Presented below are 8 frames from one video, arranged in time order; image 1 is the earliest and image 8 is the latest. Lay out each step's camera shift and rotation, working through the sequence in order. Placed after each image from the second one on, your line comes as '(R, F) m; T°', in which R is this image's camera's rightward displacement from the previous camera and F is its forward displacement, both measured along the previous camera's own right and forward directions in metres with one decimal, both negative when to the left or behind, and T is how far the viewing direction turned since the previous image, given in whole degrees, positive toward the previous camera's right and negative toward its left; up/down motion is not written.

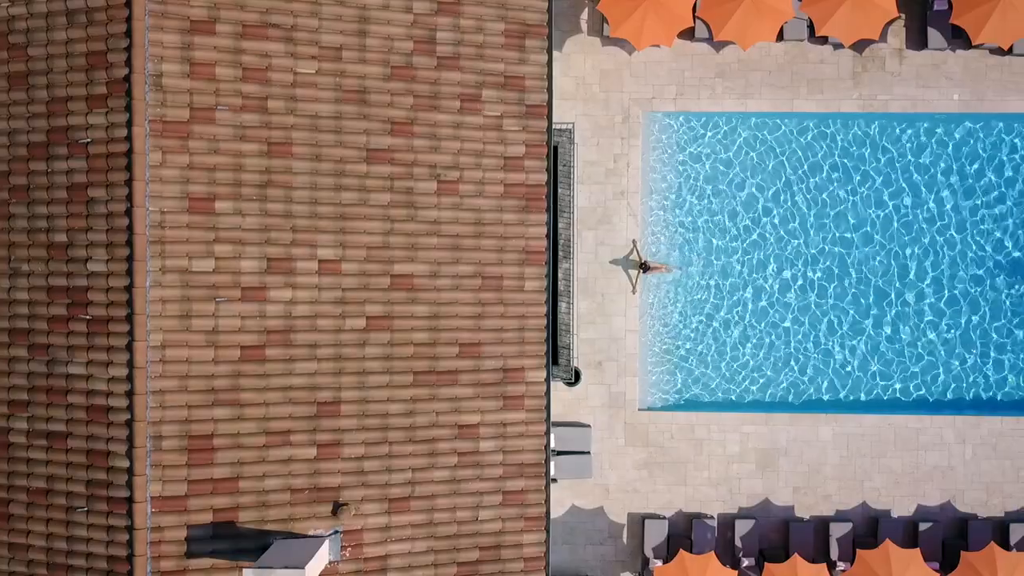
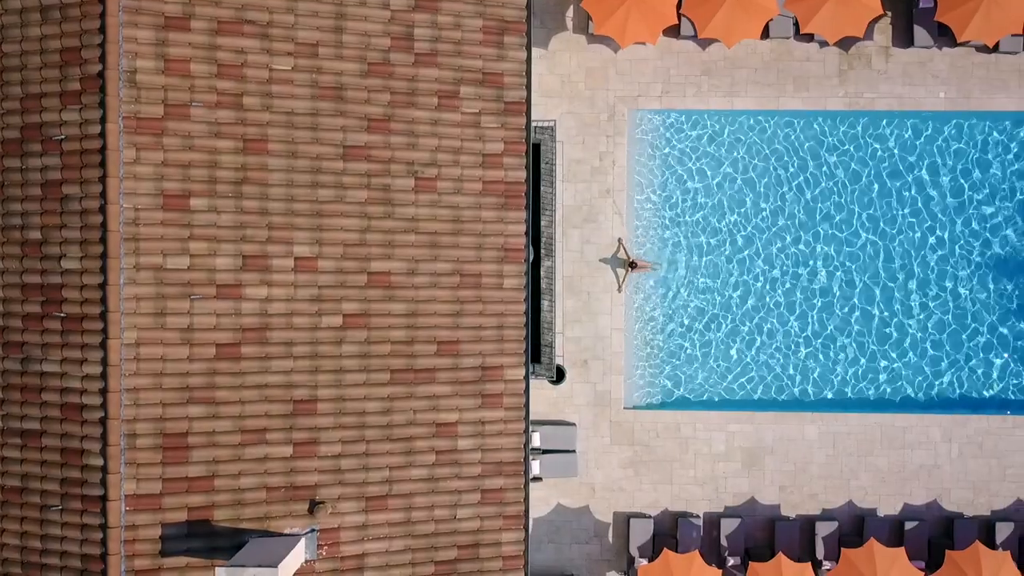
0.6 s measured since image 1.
(+0.3, 0.0) m; 0°
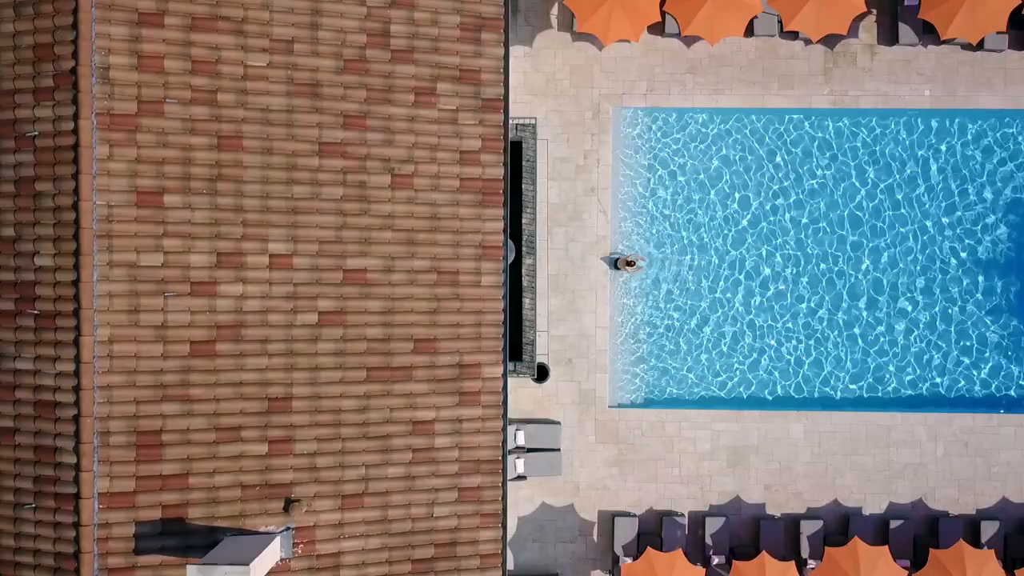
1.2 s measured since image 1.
(+0.3, 0.0) m; 0°
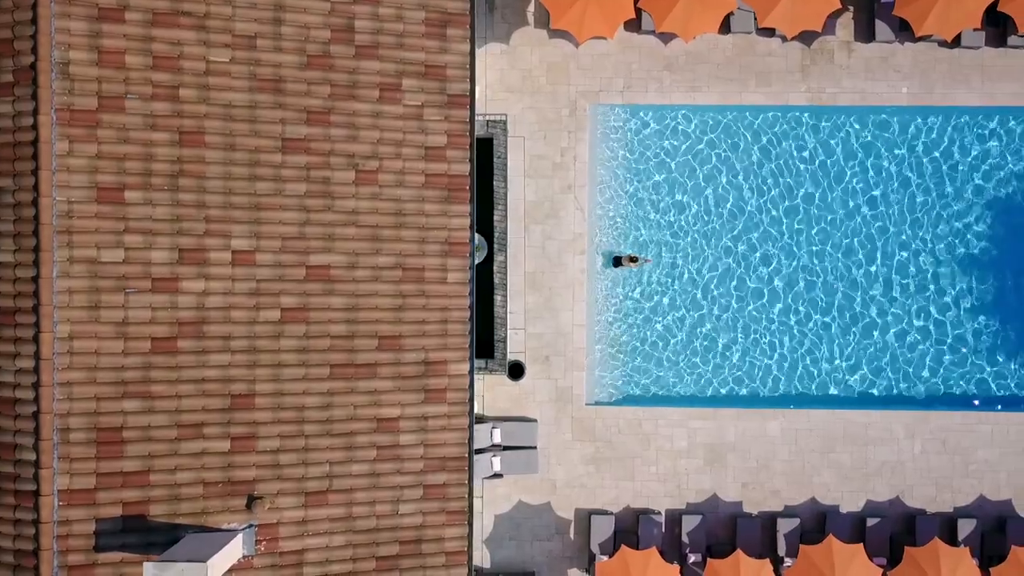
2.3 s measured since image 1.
(+0.5, 0.0) m; 0°
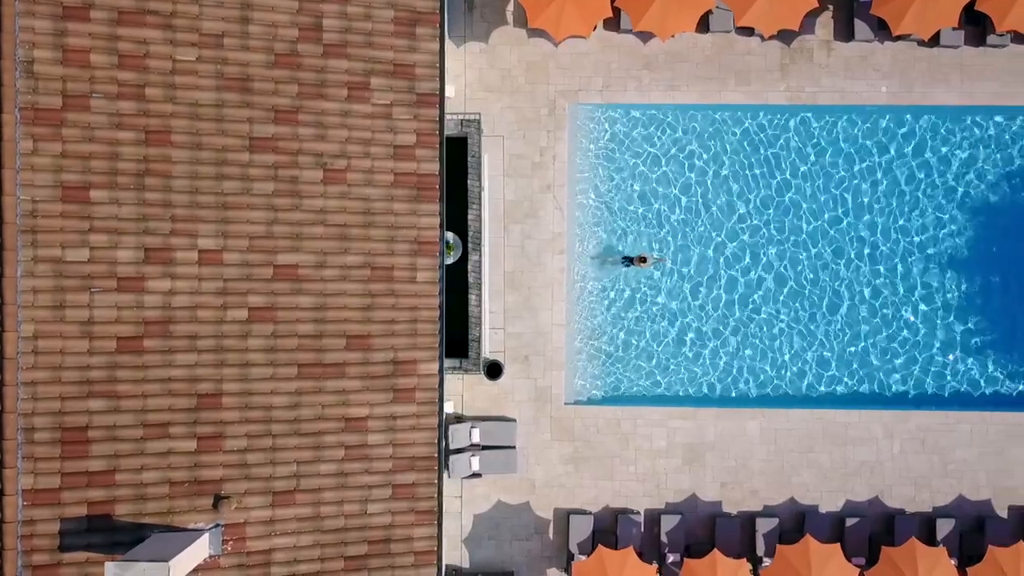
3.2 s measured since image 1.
(+0.4, 0.0) m; 0°
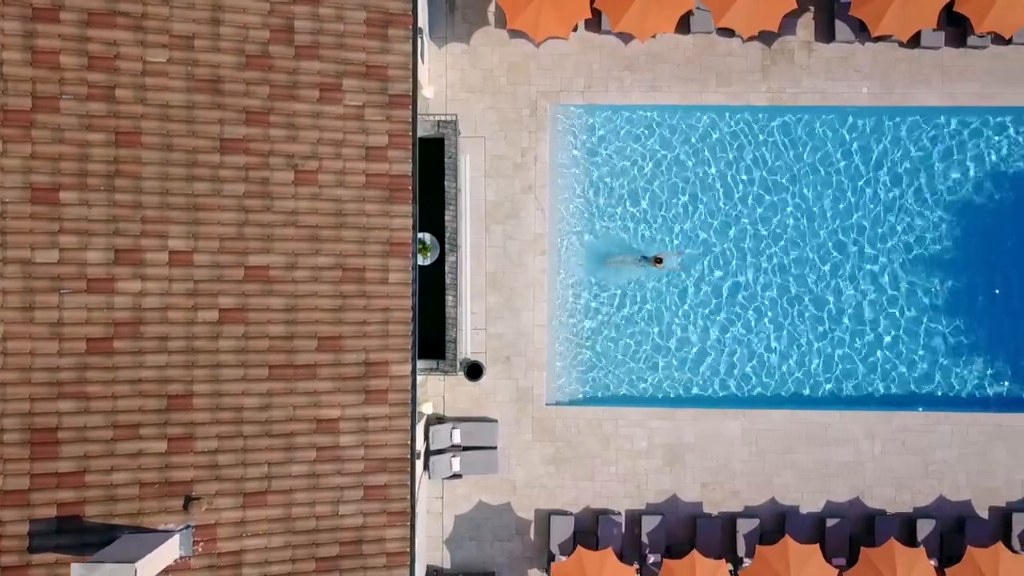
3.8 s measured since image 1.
(+0.4, 0.0) m; 0°
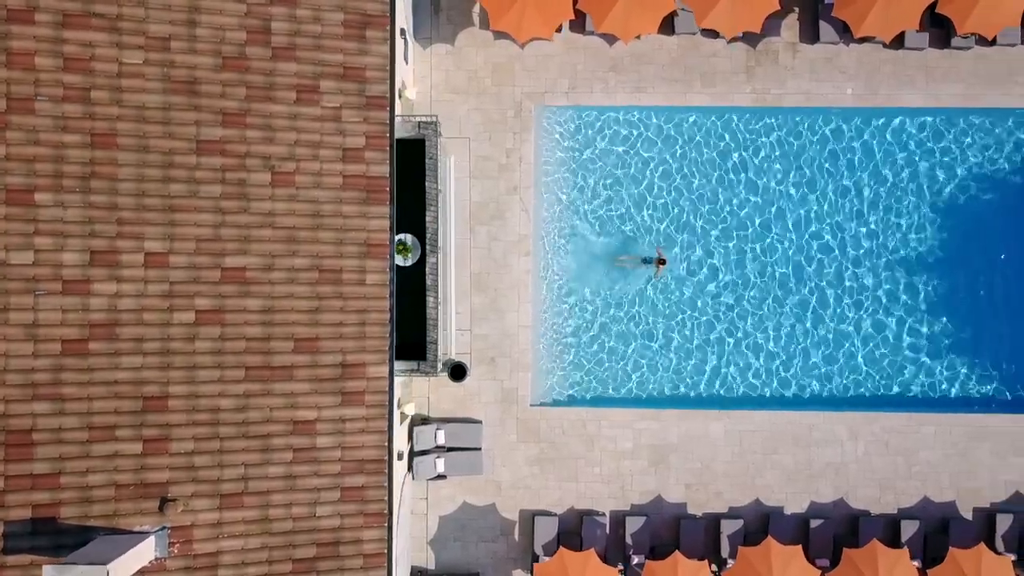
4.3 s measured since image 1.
(+0.3, 0.0) m; 0°
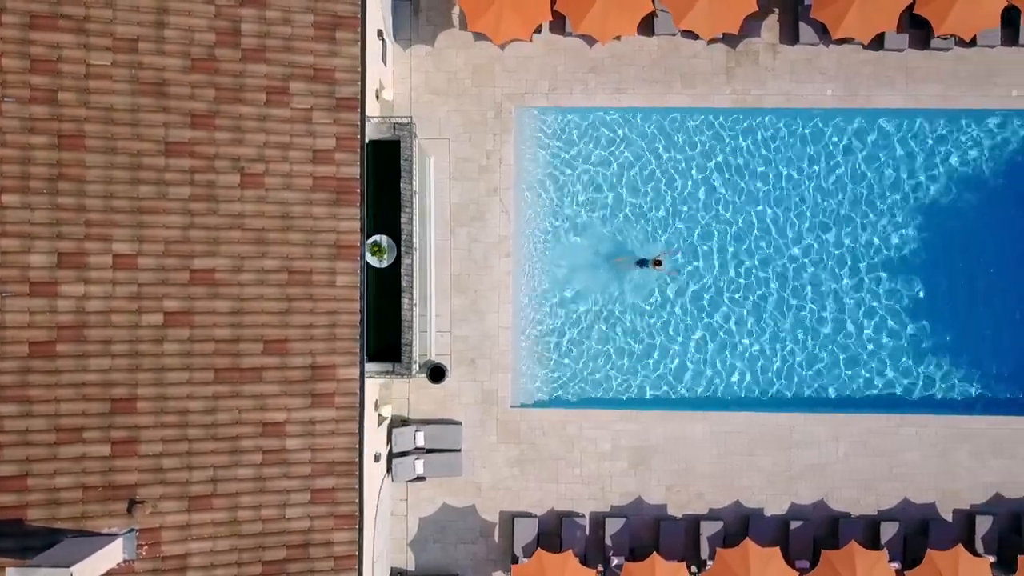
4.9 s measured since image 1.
(+0.4, 0.0) m; 0°
